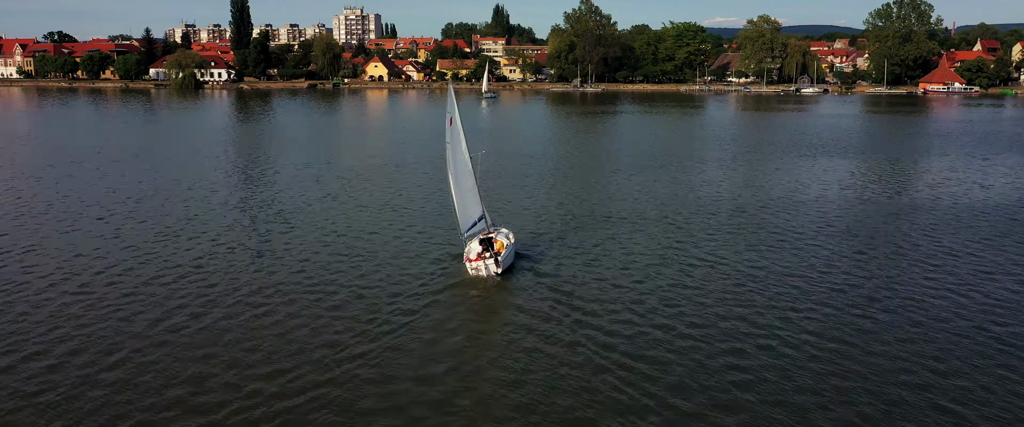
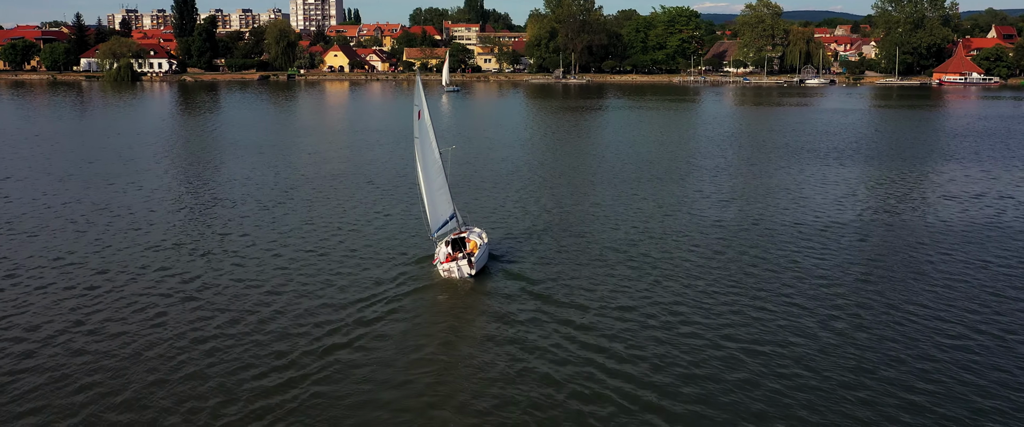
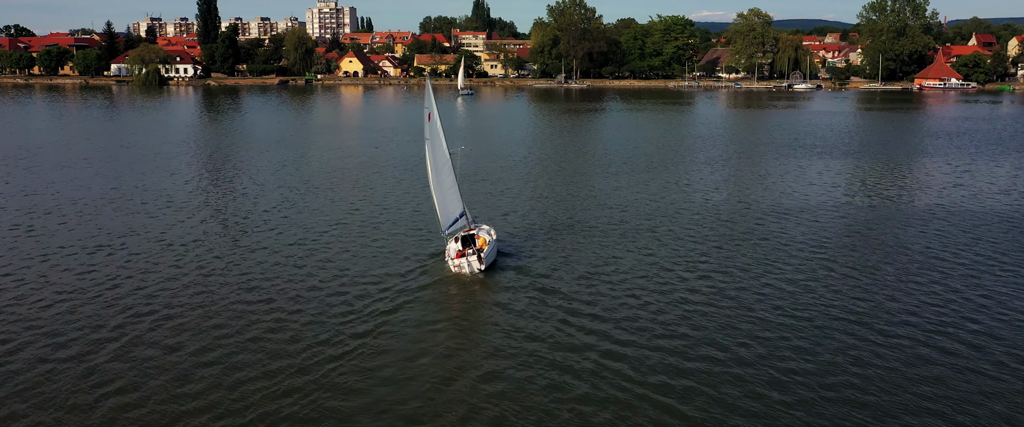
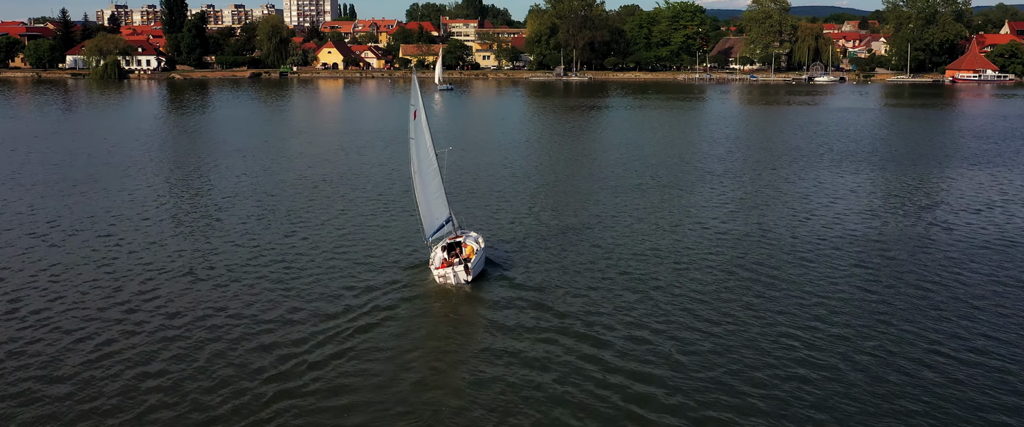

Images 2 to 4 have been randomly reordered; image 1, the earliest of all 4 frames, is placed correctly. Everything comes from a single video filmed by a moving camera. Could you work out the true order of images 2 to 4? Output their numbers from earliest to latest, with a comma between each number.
3, 2, 4
